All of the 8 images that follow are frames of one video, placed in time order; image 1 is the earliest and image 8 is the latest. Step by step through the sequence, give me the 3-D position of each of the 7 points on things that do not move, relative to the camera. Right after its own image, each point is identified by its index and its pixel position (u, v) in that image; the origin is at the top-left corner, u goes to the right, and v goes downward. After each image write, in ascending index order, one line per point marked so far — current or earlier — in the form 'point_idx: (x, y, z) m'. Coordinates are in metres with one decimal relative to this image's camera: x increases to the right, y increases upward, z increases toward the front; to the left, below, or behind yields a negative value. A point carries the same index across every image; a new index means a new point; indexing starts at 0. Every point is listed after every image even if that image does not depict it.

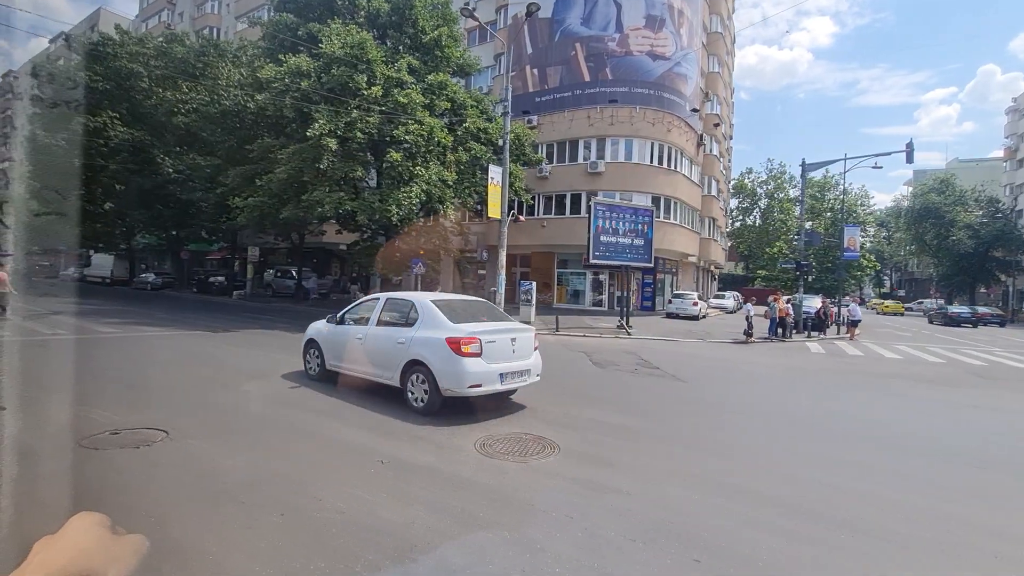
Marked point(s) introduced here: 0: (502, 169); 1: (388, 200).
0: (-0.3, +4.5, +18.1) m
1: (-4.1, +3.0, +16.4) m
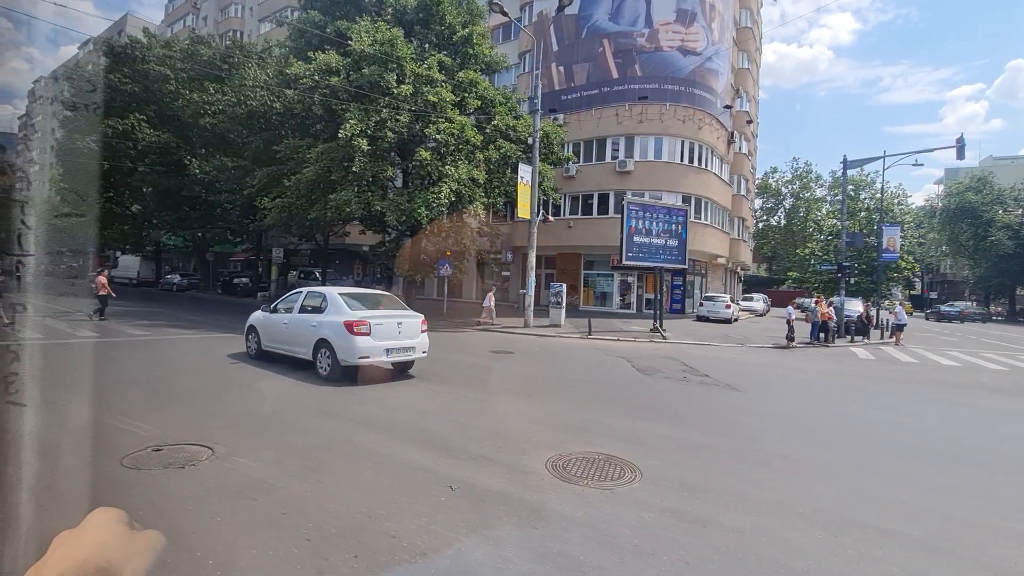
0: (+0.7, +4.4, +17.7) m
1: (-3.0, +2.9, +16.0) m
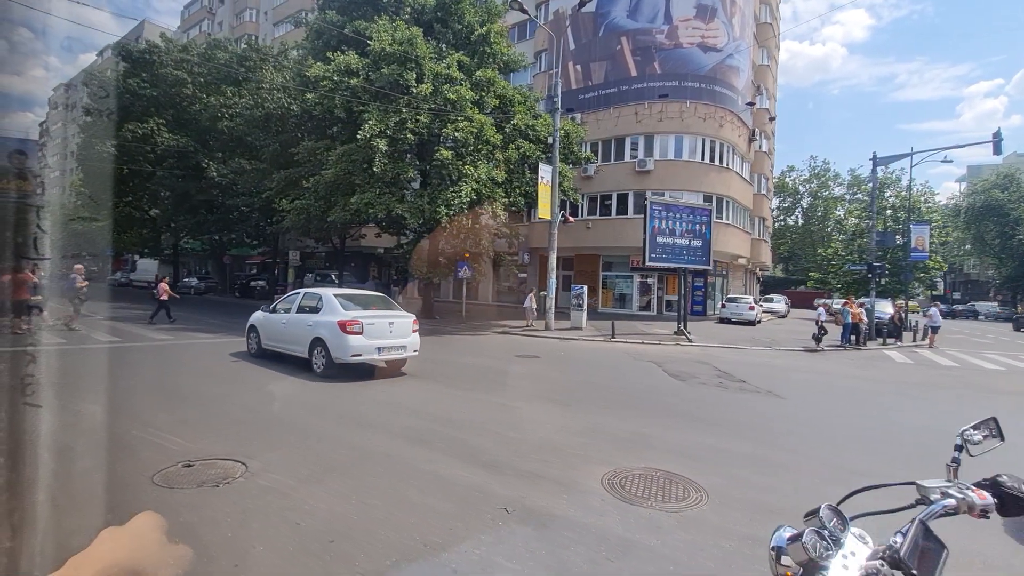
0: (+1.5, +4.3, +17.4) m
1: (-2.4, +2.9, +15.8) m
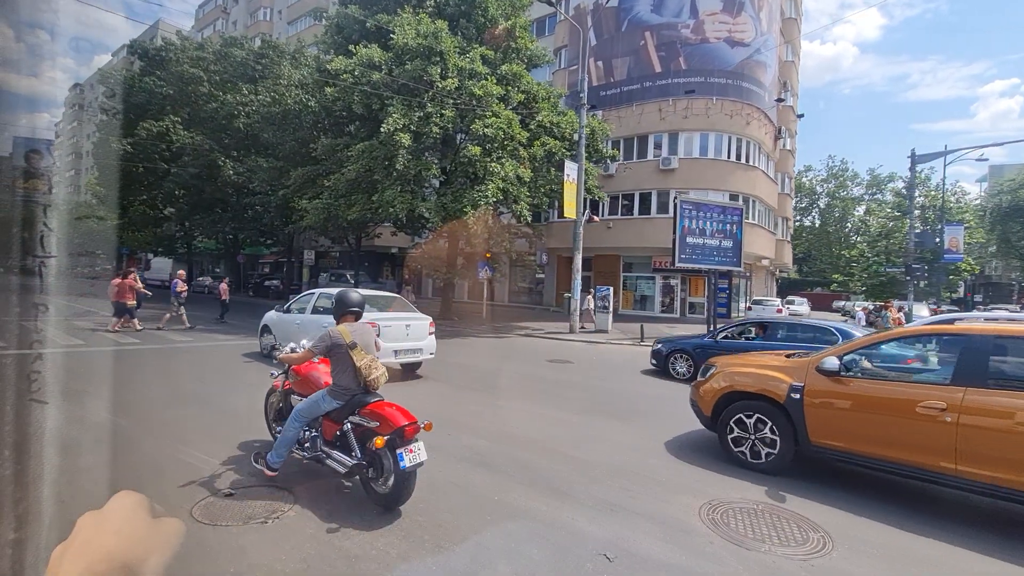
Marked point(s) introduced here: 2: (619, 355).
0: (+2.3, +4.3, +16.8) m
1: (-1.5, +2.8, +15.3) m
2: (+3.2, -1.9, +13.8) m
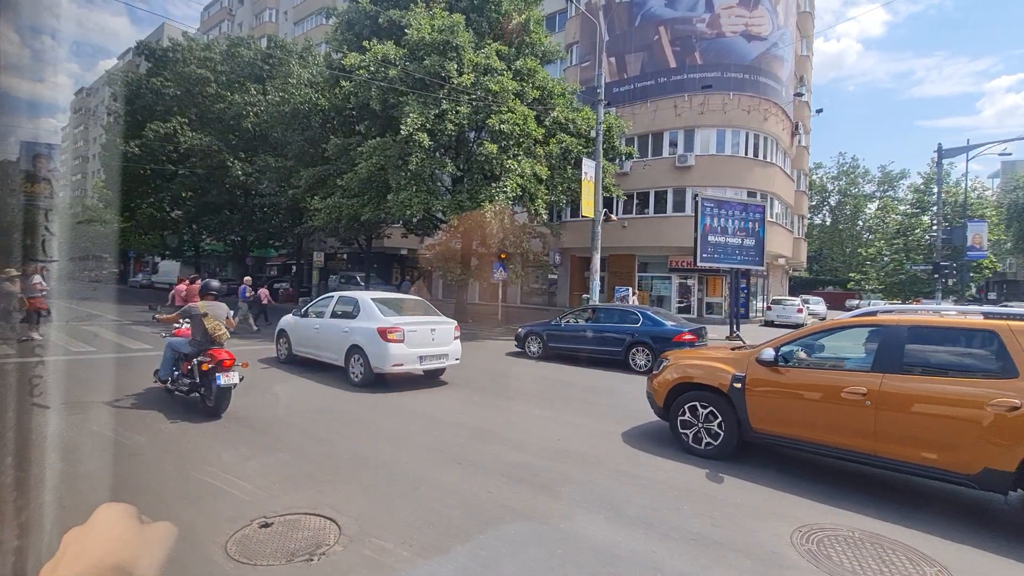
0: (+2.9, +4.2, +16.4) m
1: (-1.0, +2.8, +14.9) m
2: (+3.7, -1.9, +13.4) m
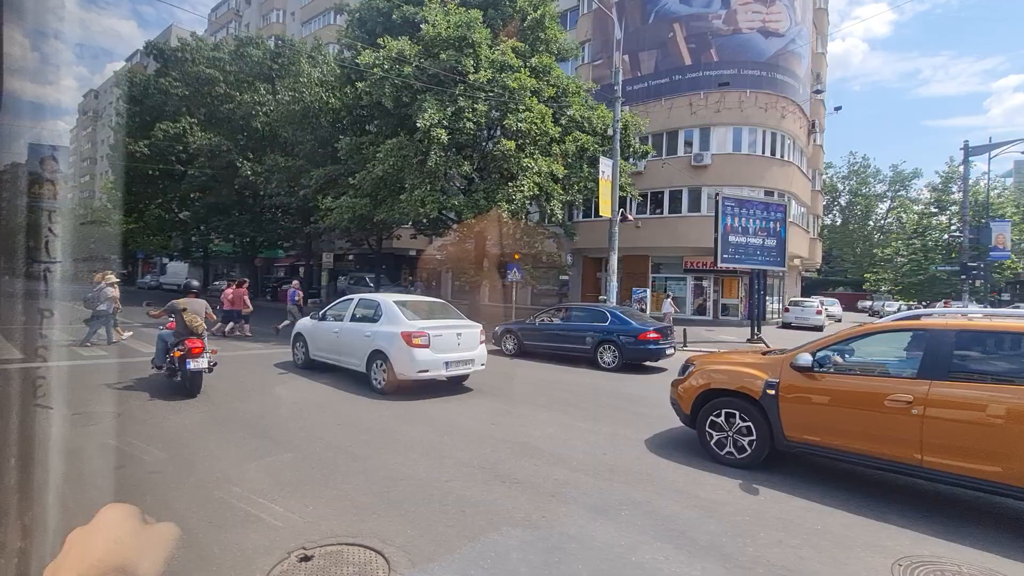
0: (+3.4, +4.2, +16.0) m
1: (-0.5, +2.7, +14.6) m
2: (+4.2, -2.0, +13.0) m
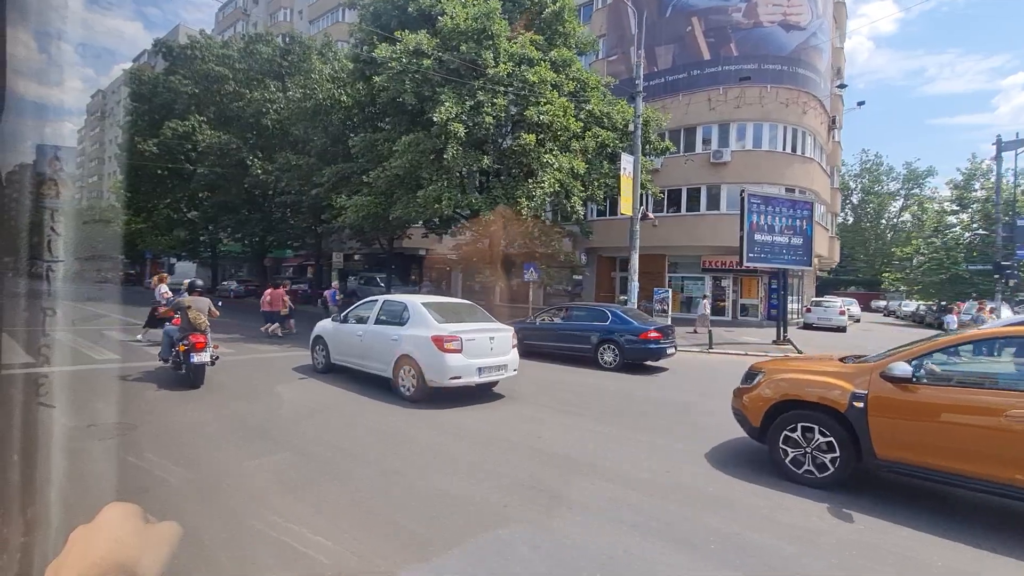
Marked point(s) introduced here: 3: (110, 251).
0: (+4.0, +4.2, +15.5) m
1: (+0.1, +2.7, +14.1) m
2: (+4.8, -2.0, +12.5) m
3: (-3.9, +0.4, +4.7) m
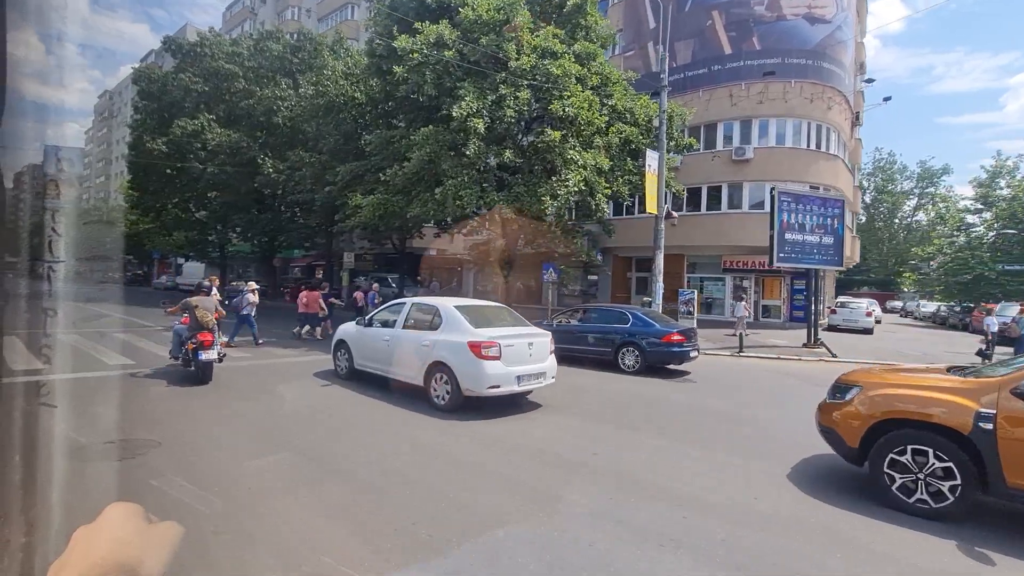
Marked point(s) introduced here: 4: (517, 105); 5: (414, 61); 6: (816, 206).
0: (+4.6, +4.2, +15.0) m
1: (+0.7, +2.7, +13.6) m
2: (+5.4, -2.0, +12.0) m
3: (-3.3, +0.3, +4.2) m
4: (+0.1, +5.0, +13.3) m
5: (-3.0, +6.5, +14.1) m
6: (+9.5, +2.6, +15.2) m
